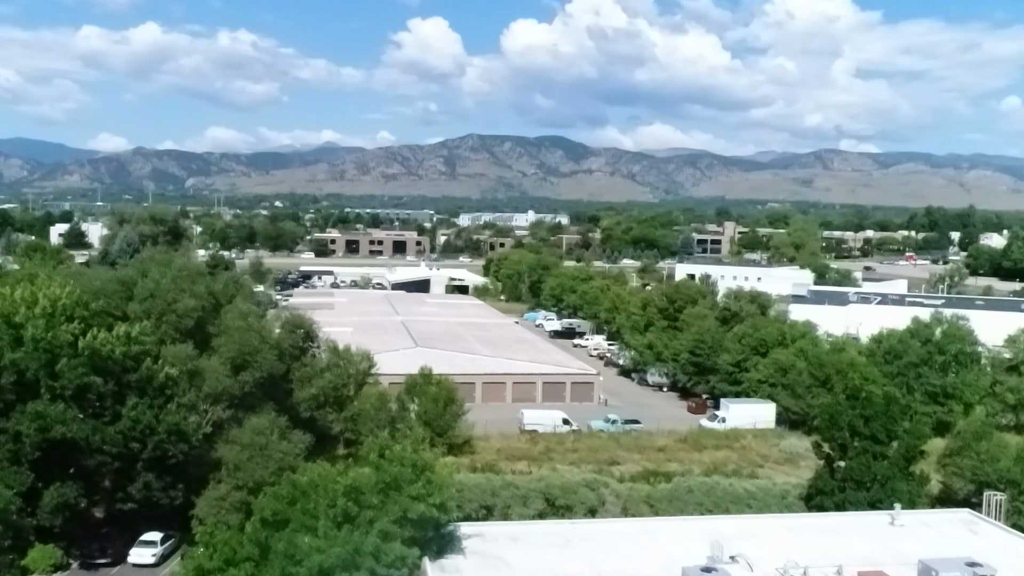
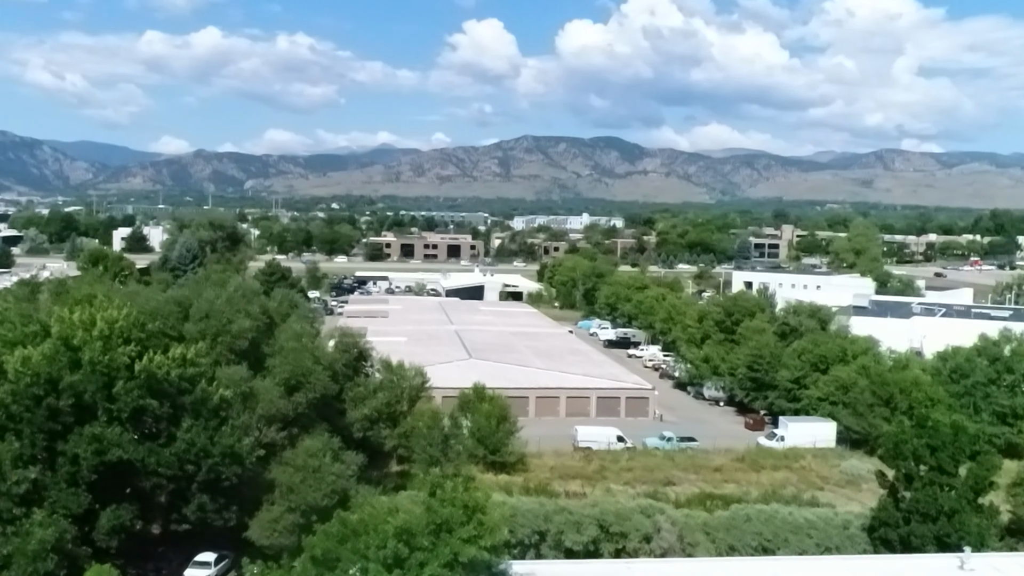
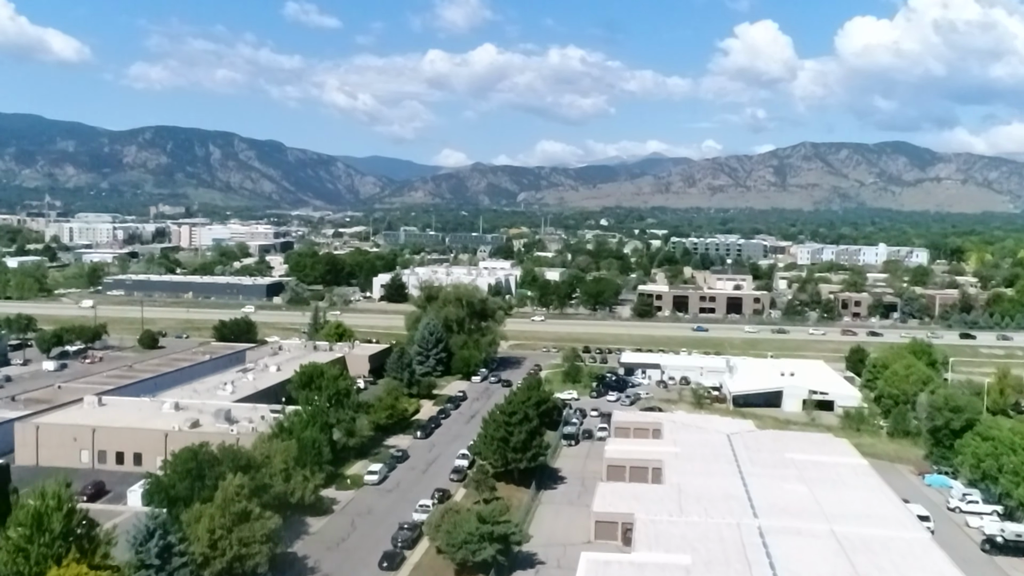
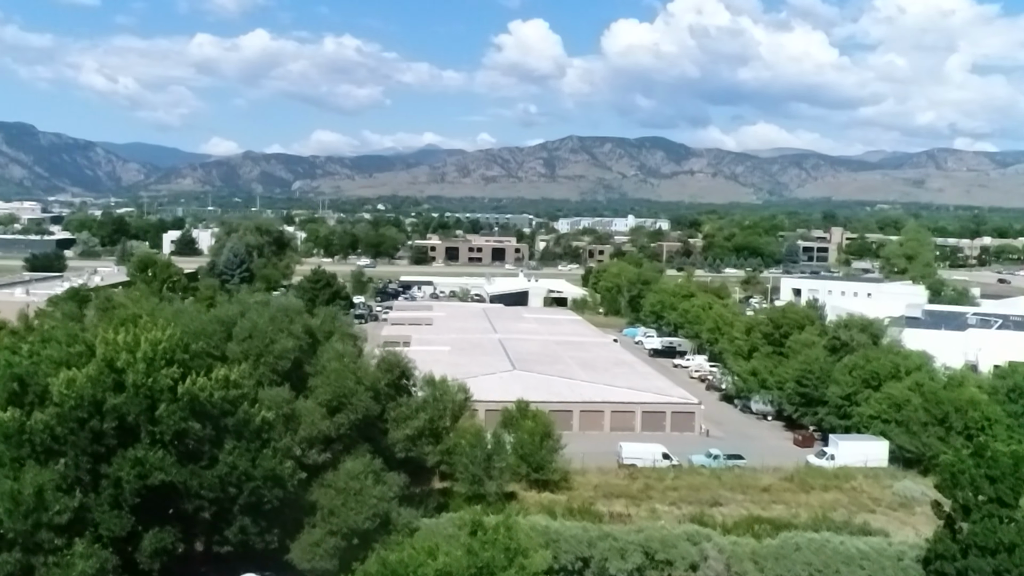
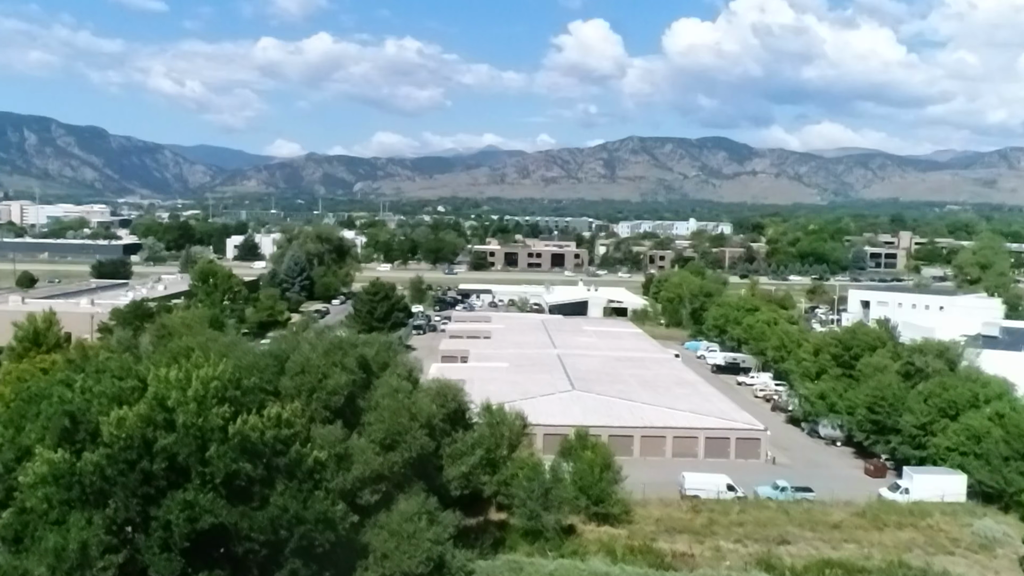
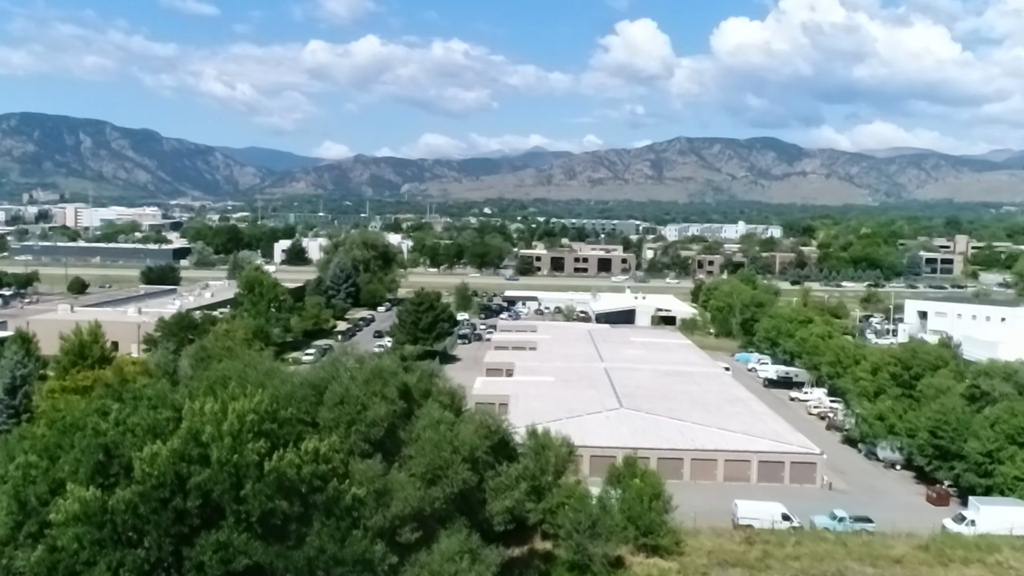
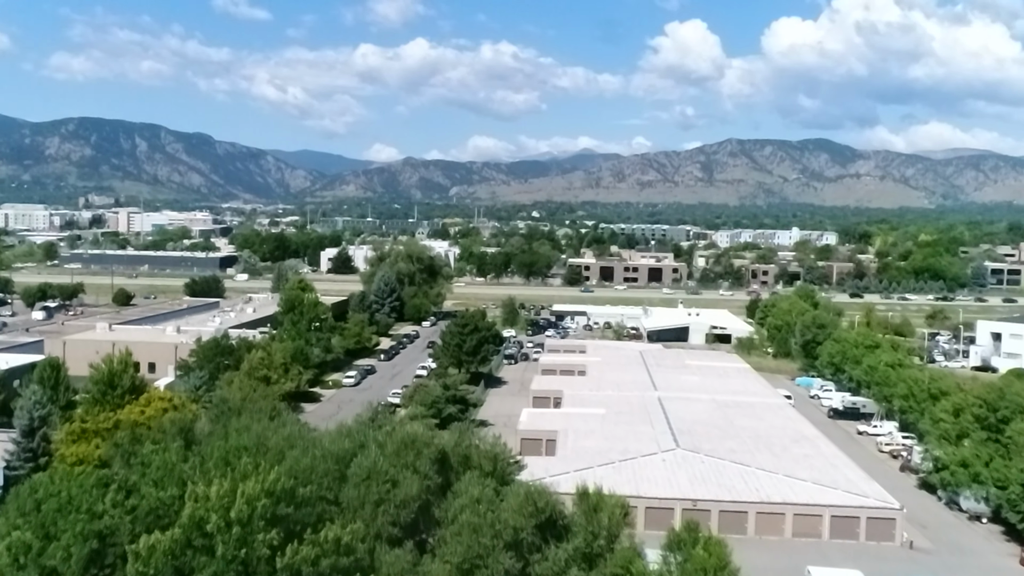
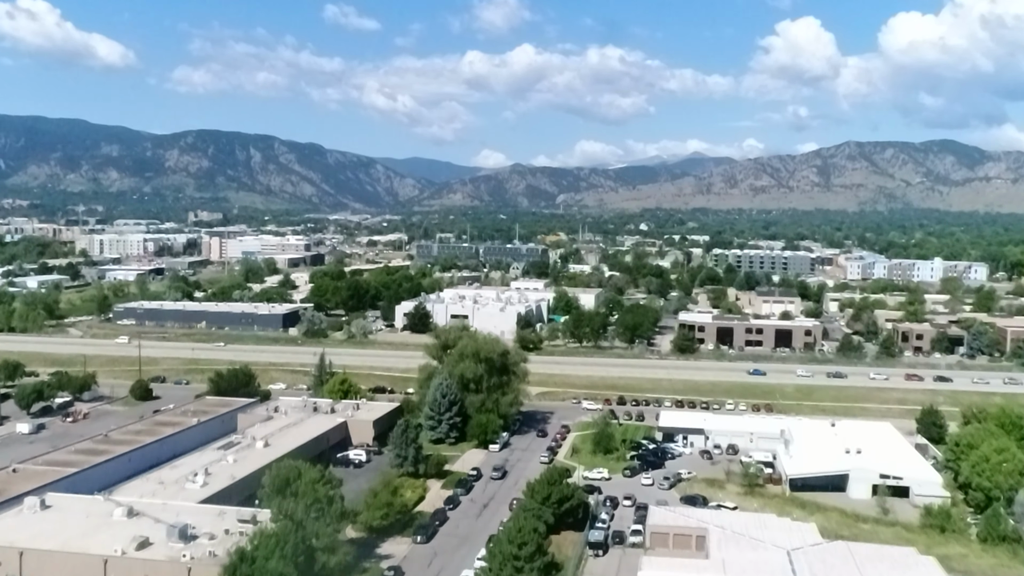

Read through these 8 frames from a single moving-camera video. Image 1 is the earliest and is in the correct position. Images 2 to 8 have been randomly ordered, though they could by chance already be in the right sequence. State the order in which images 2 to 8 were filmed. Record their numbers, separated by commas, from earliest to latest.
2, 4, 5, 6, 7, 3, 8
